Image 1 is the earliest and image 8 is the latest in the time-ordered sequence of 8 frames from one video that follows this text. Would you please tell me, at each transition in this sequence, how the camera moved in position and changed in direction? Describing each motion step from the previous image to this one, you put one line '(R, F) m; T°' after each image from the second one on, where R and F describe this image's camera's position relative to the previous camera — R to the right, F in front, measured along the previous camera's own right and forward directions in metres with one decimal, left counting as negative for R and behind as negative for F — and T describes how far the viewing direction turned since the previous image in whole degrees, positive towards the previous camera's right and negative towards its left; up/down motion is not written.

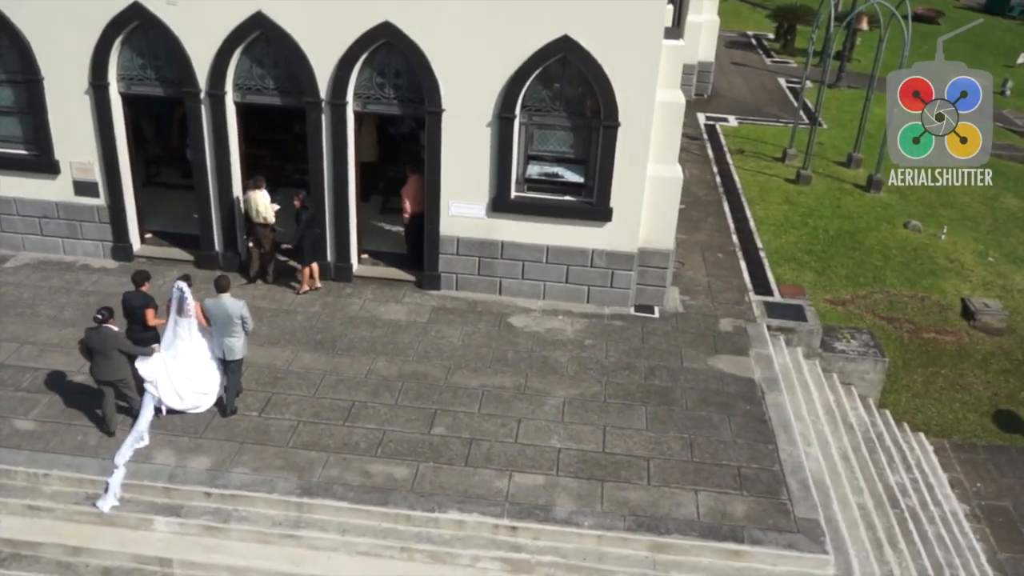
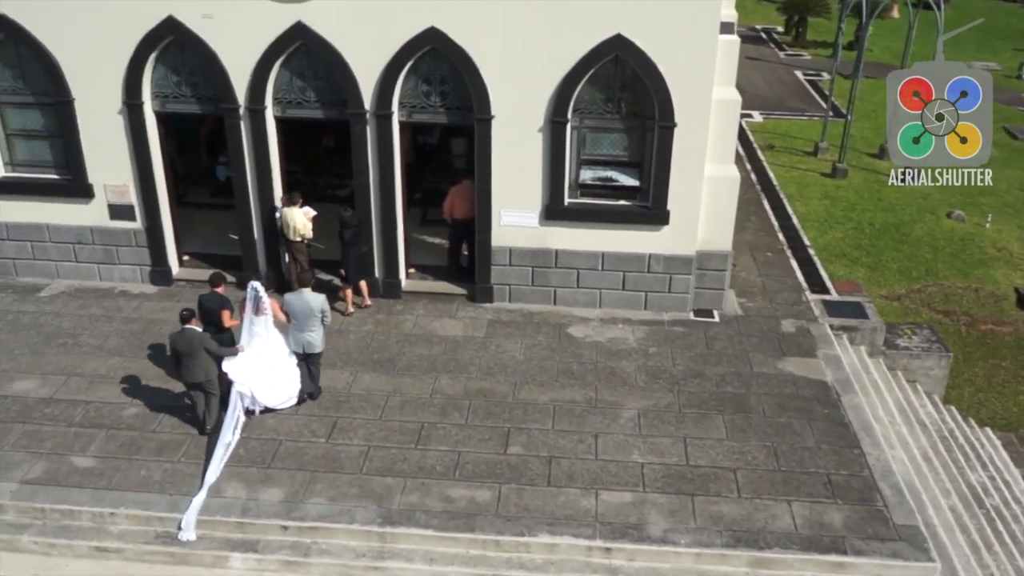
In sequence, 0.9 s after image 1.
(-0.9, +0.3) m; +1°
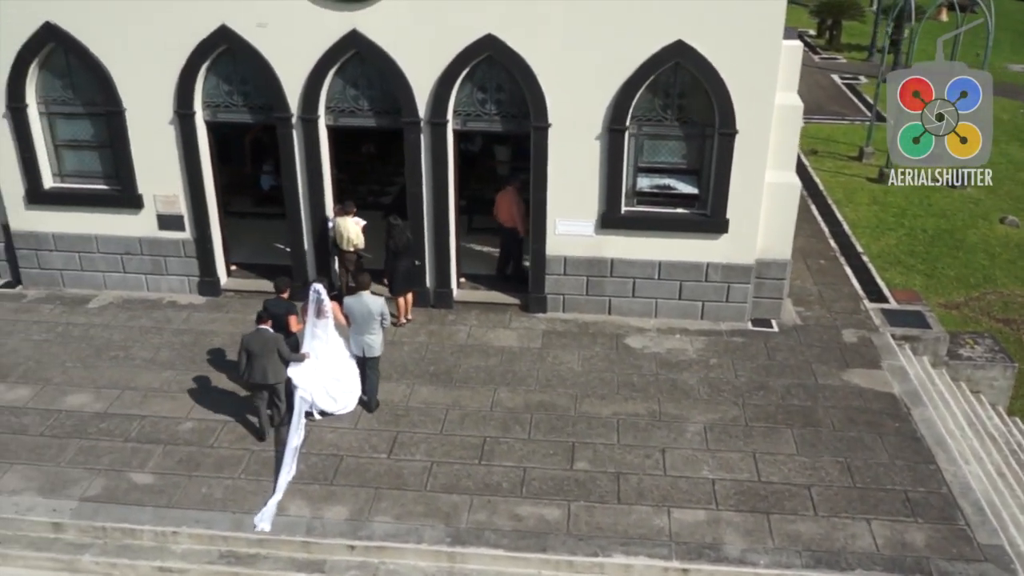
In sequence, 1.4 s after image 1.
(-0.6, +0.2) m; -1°
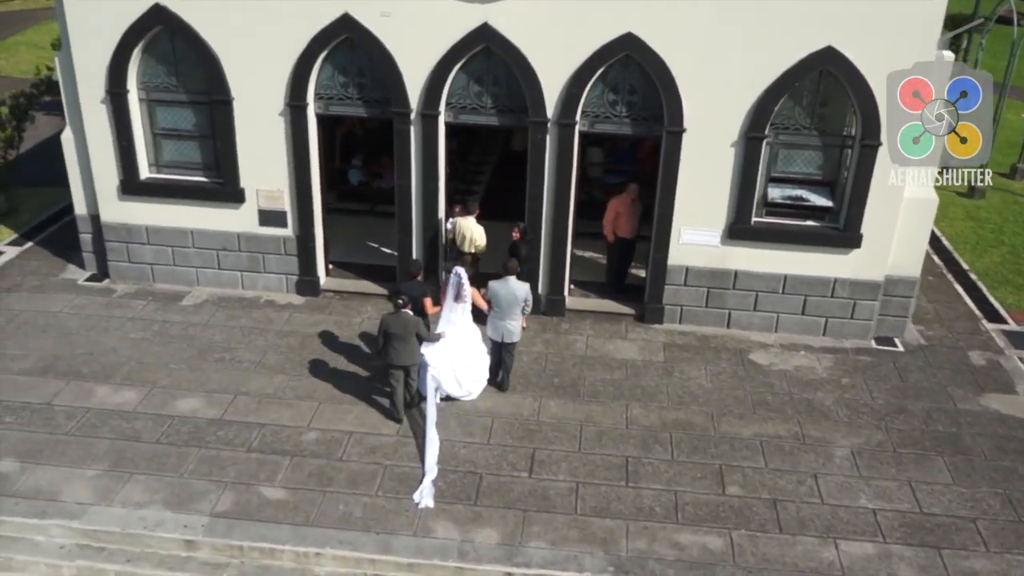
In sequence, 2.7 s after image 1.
(-1.6, +0.5) m; 0°
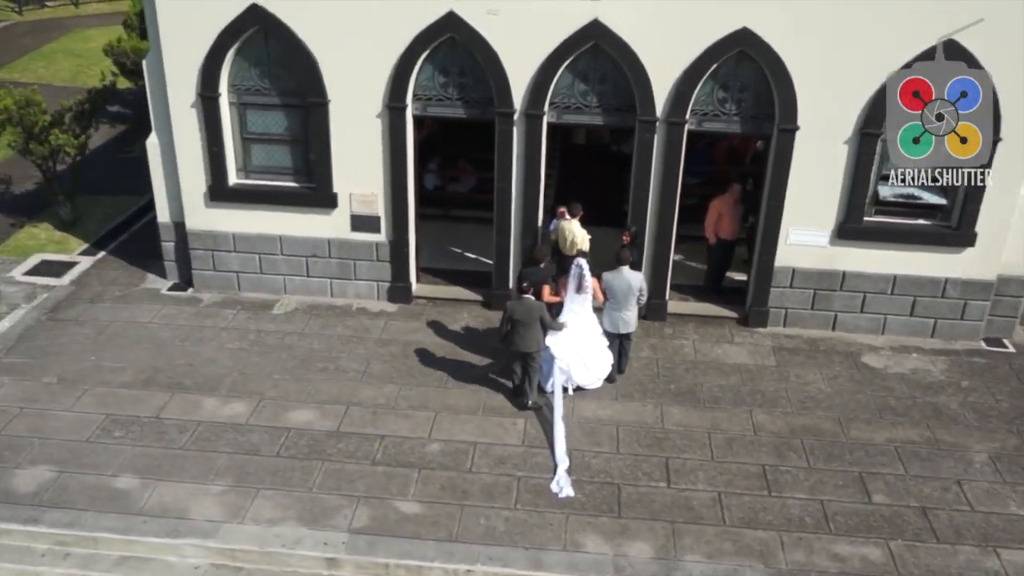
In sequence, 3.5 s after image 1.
(-1.4, +0.3) m; +1°
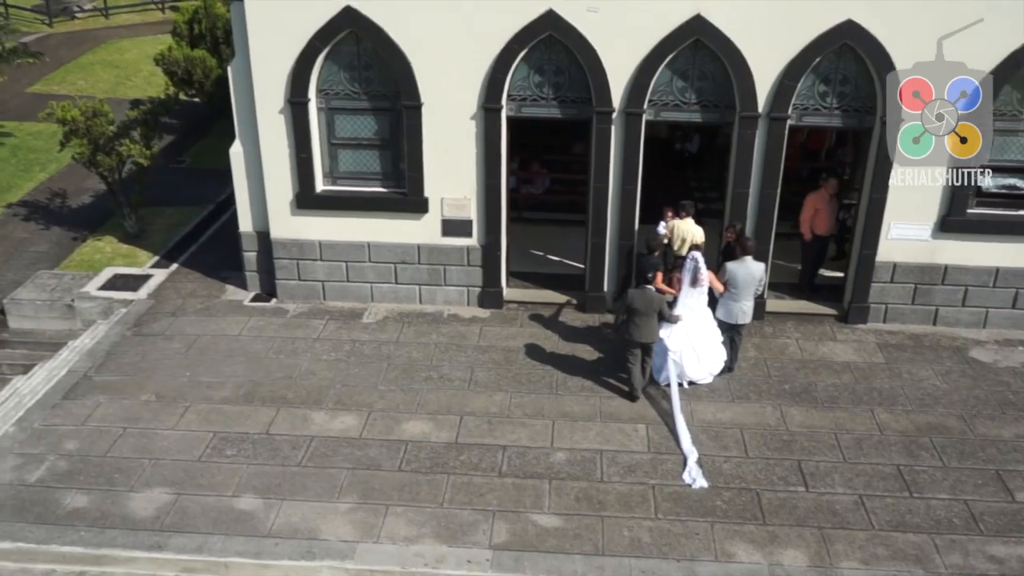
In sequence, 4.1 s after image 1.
(-1.2, +0.2) m; 0°
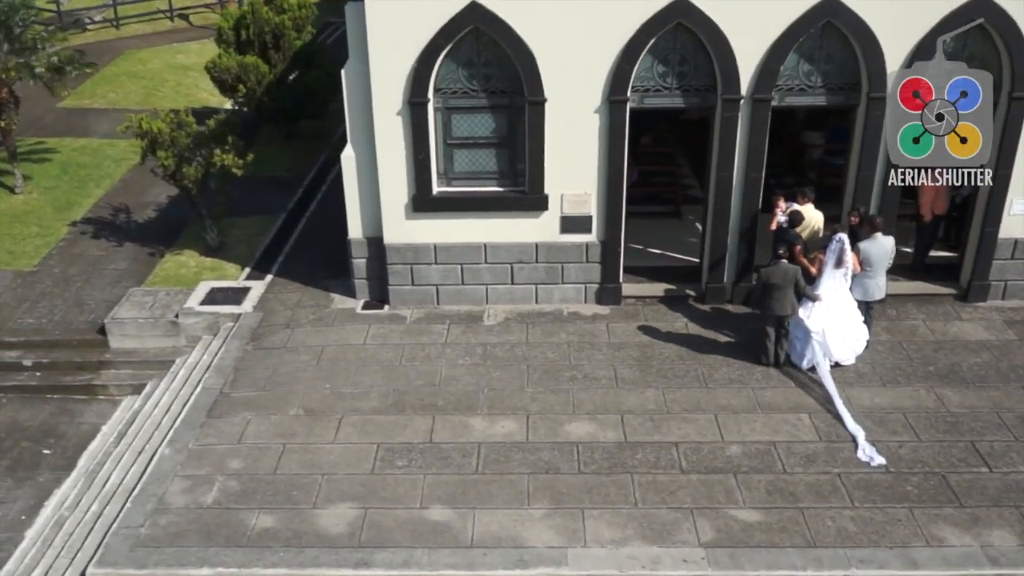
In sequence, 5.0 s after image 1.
(-1.8, +0.1) m; +2°
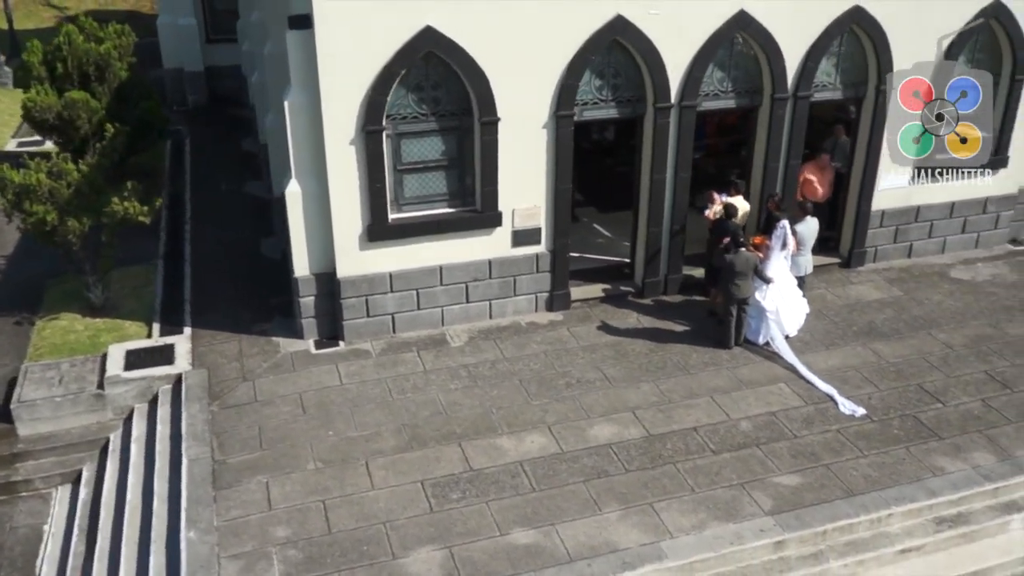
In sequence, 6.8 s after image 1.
(-2.4, +0.3) m; +17°
